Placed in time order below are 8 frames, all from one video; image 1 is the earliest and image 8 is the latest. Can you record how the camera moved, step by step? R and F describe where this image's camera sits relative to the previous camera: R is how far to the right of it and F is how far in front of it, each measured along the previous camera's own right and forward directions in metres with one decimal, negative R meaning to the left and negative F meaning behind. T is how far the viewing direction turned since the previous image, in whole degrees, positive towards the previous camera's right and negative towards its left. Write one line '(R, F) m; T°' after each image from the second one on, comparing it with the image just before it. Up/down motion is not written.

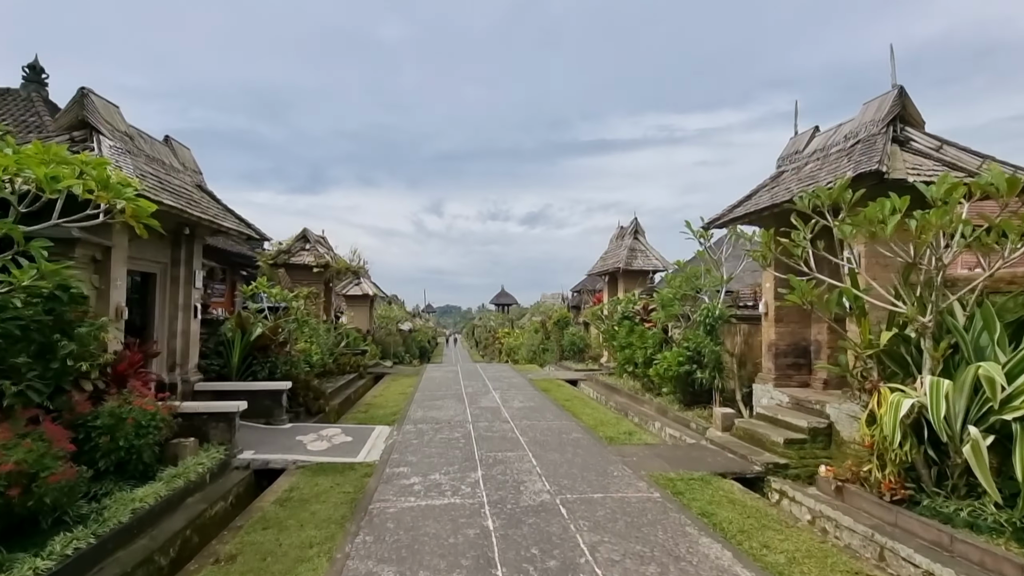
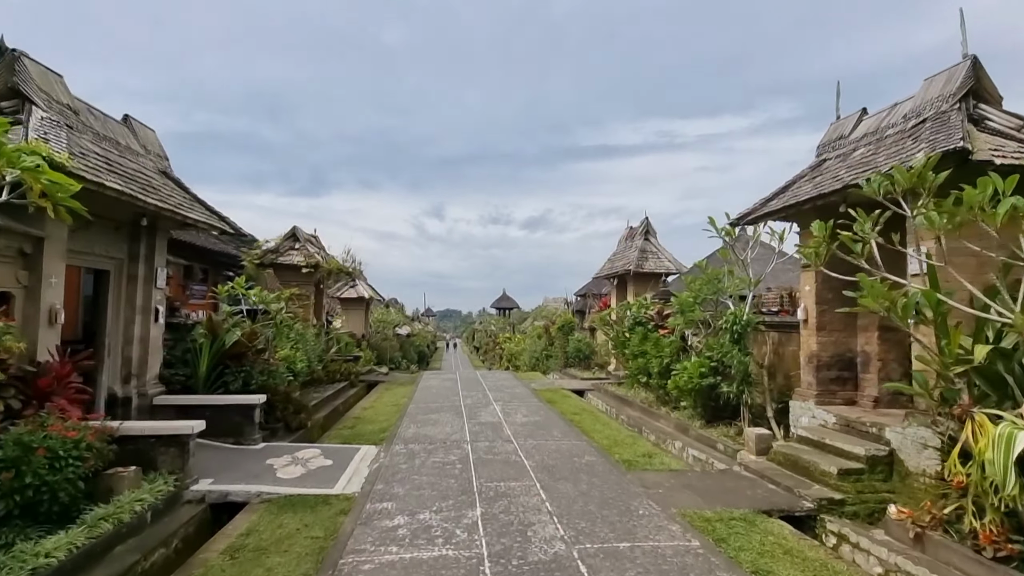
(0.0, +0.8) m; 0°
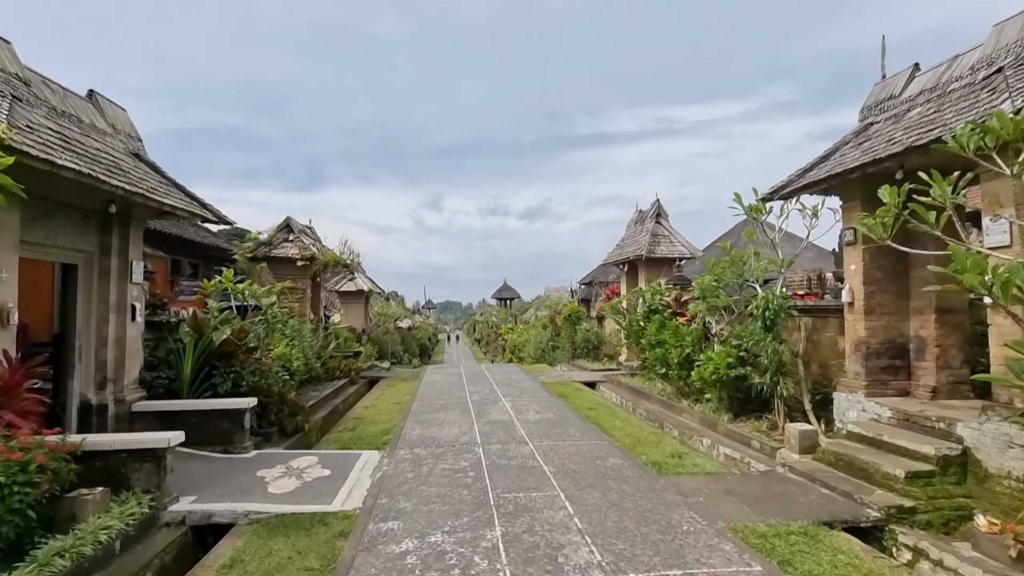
(-0.1, +0.5) m; 0°
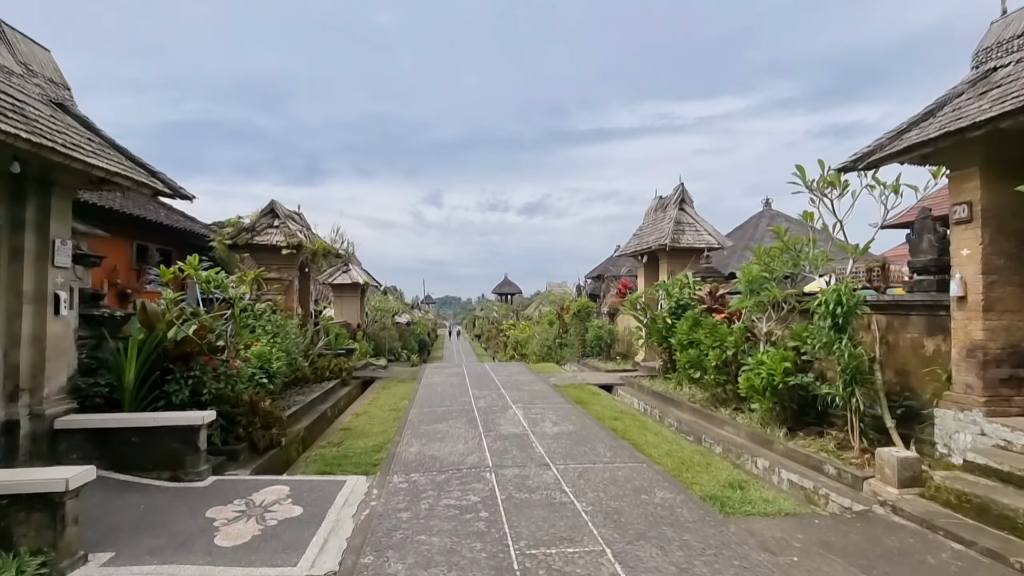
(-0.2, +1.0) m; 0°
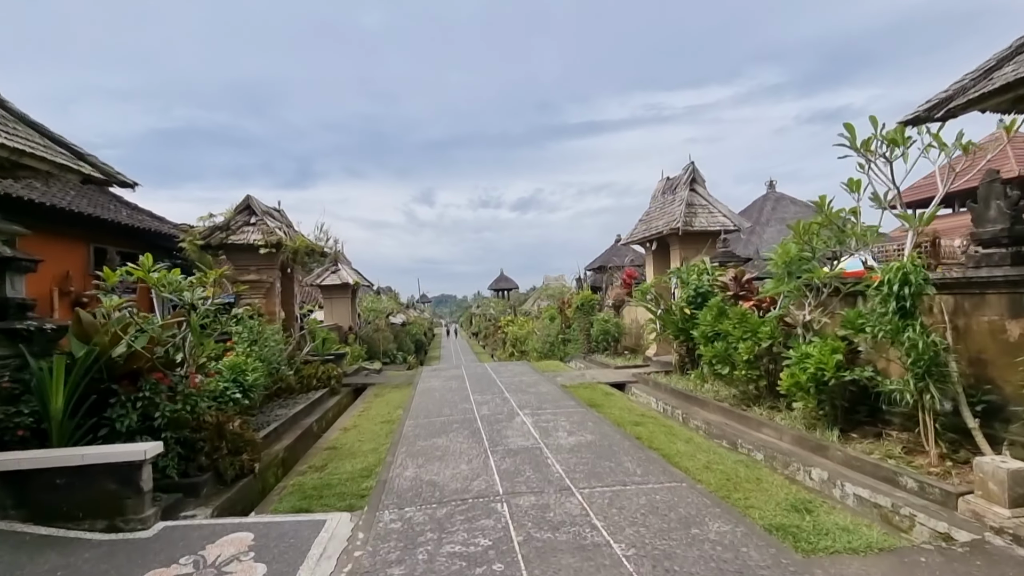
(-0.1, +0.8) m; 0°
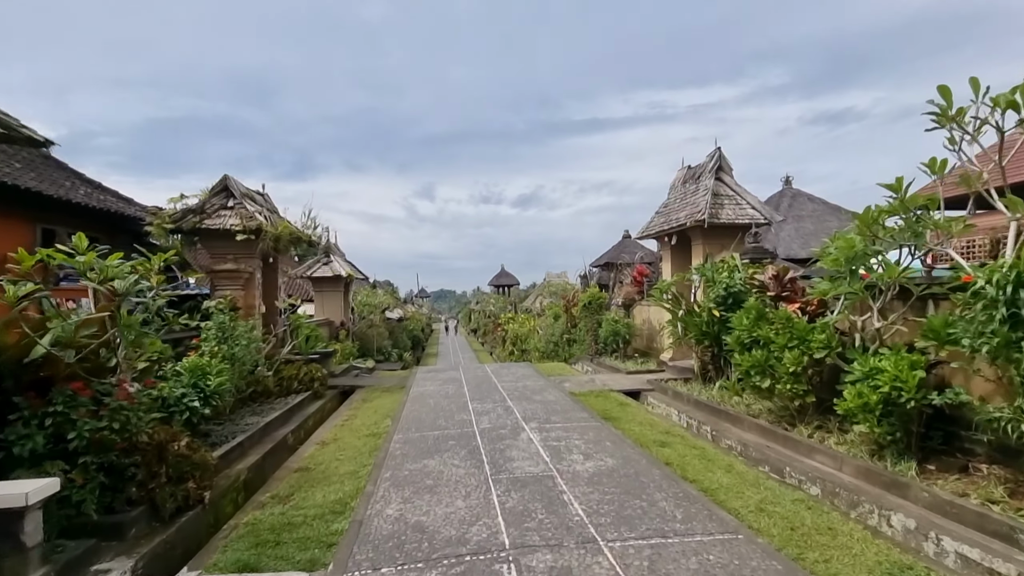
(-0.1, +0.9) m; 0°
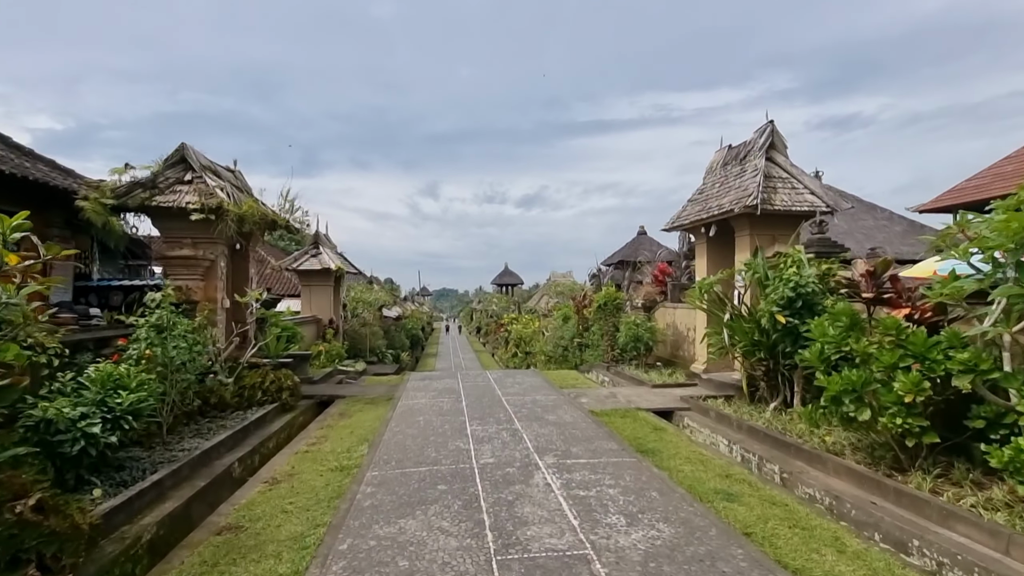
(-0.1, +1.3) m; 0°
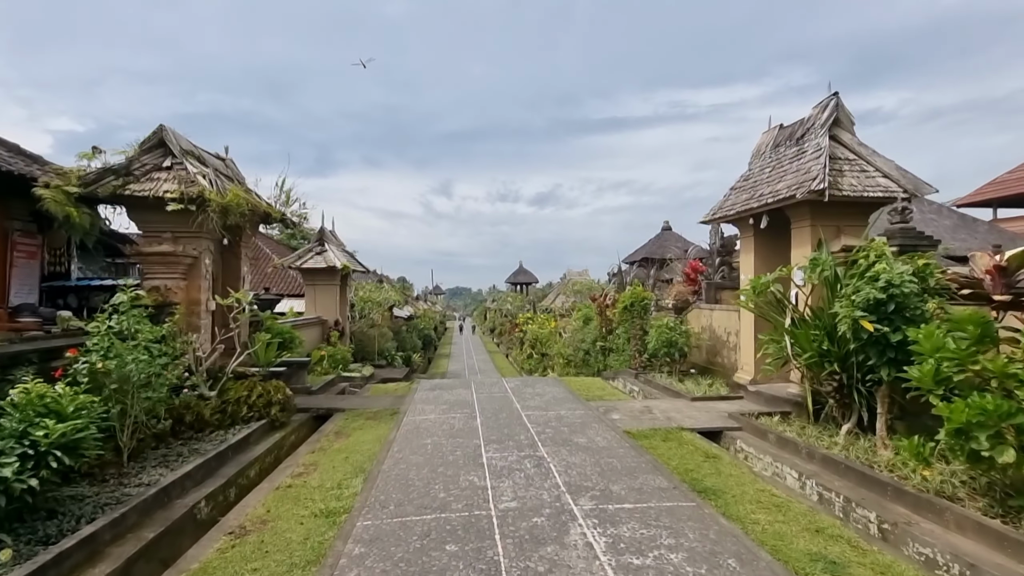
(-0.1, +0.9) m; -1°
